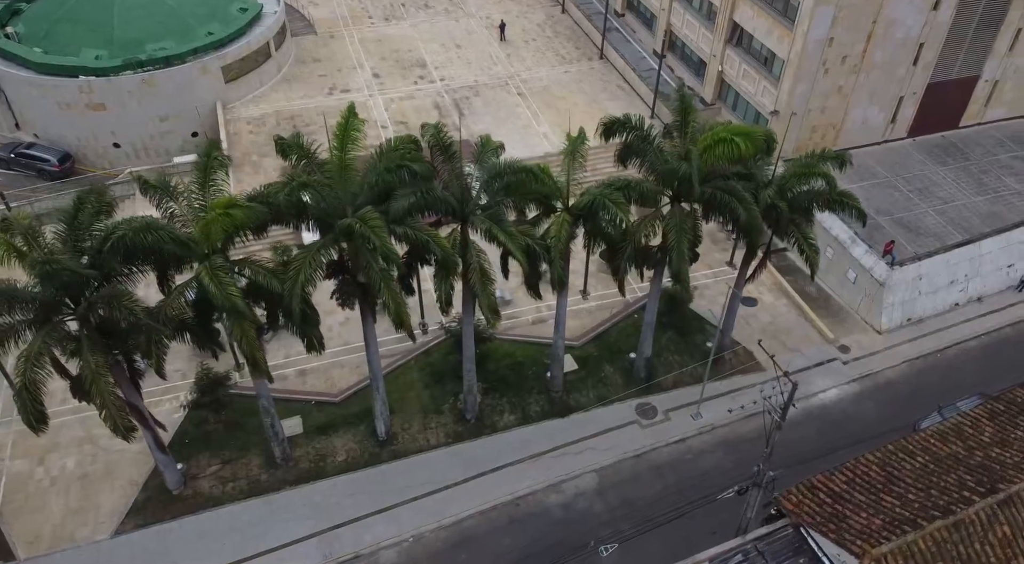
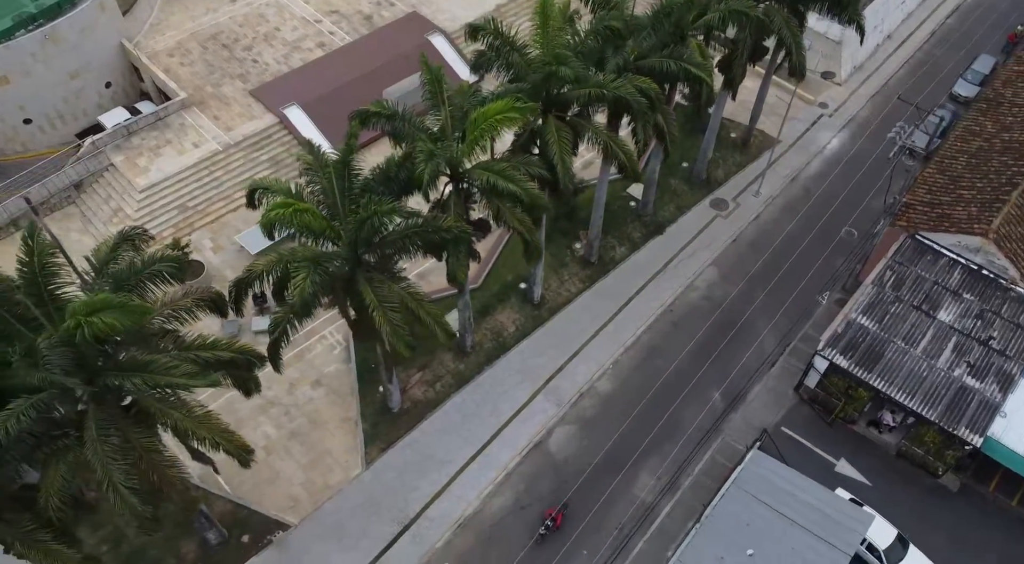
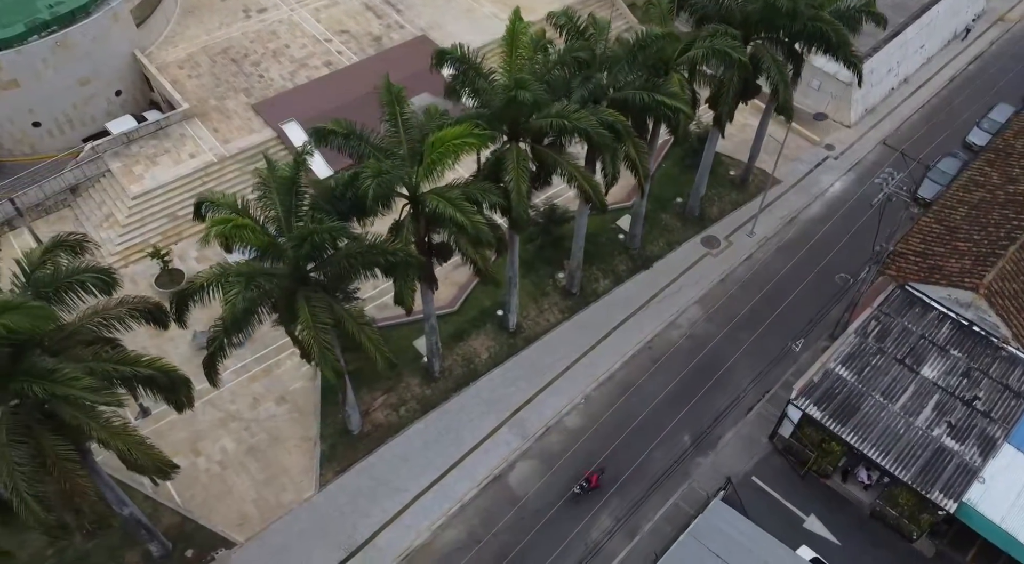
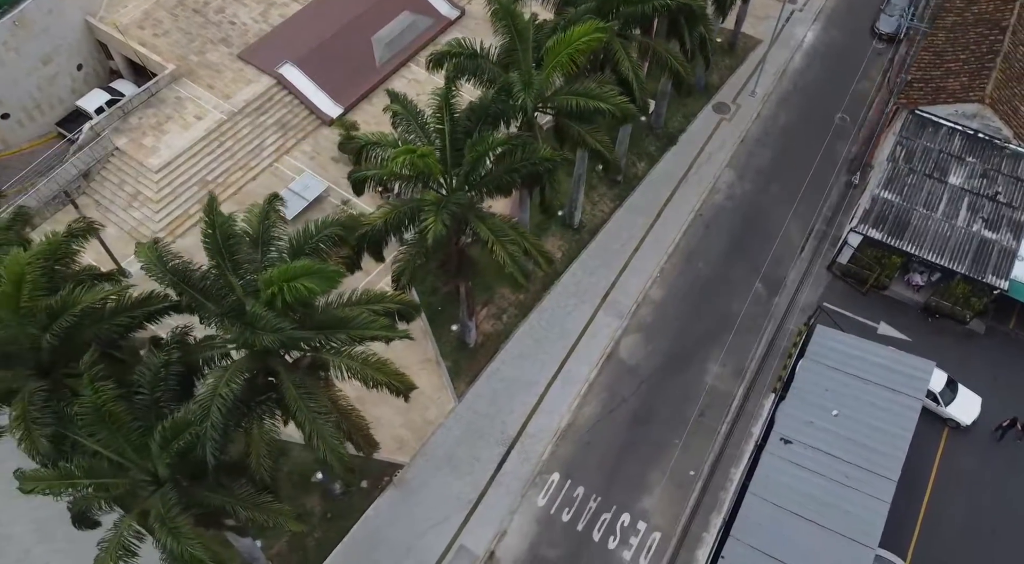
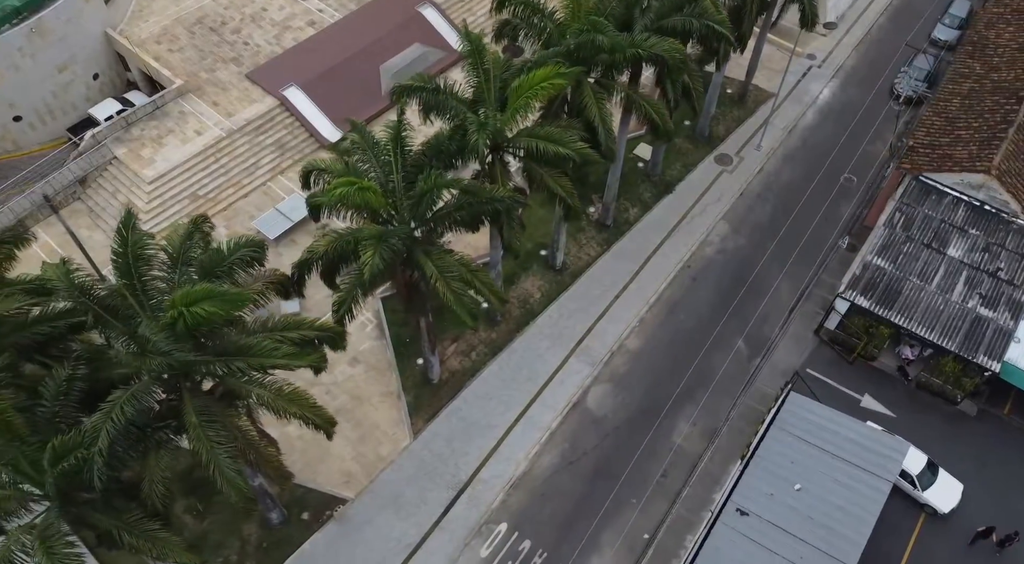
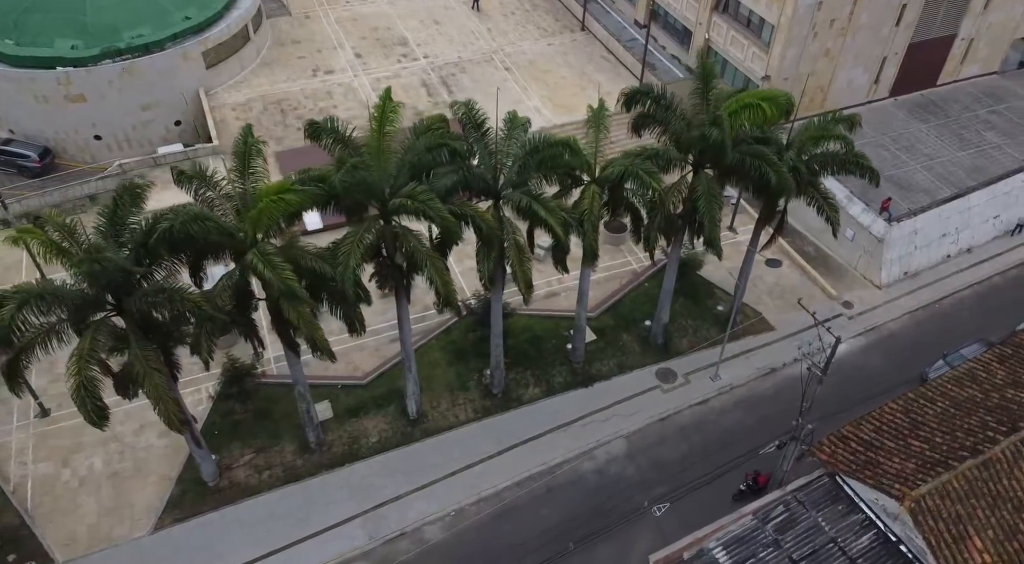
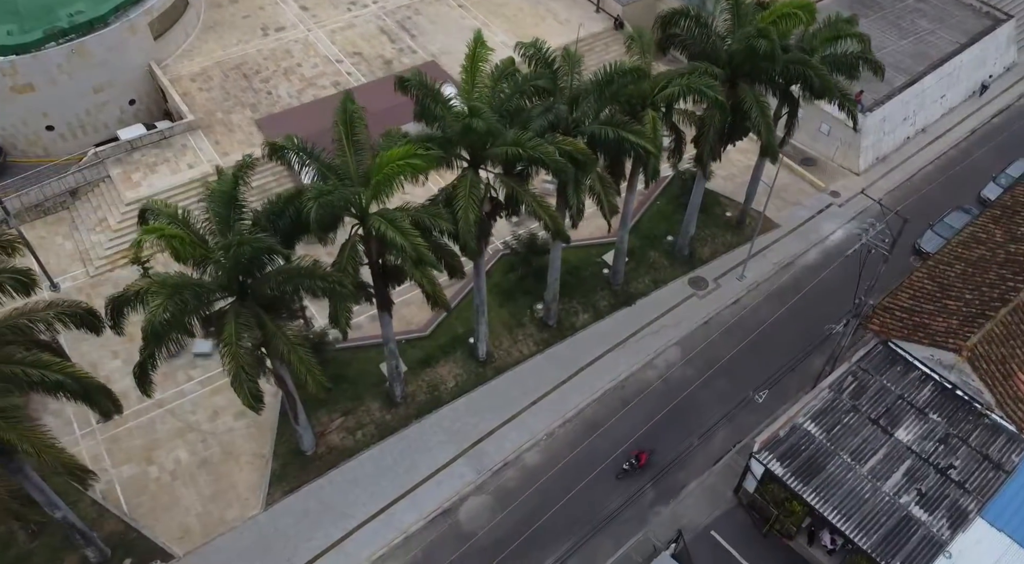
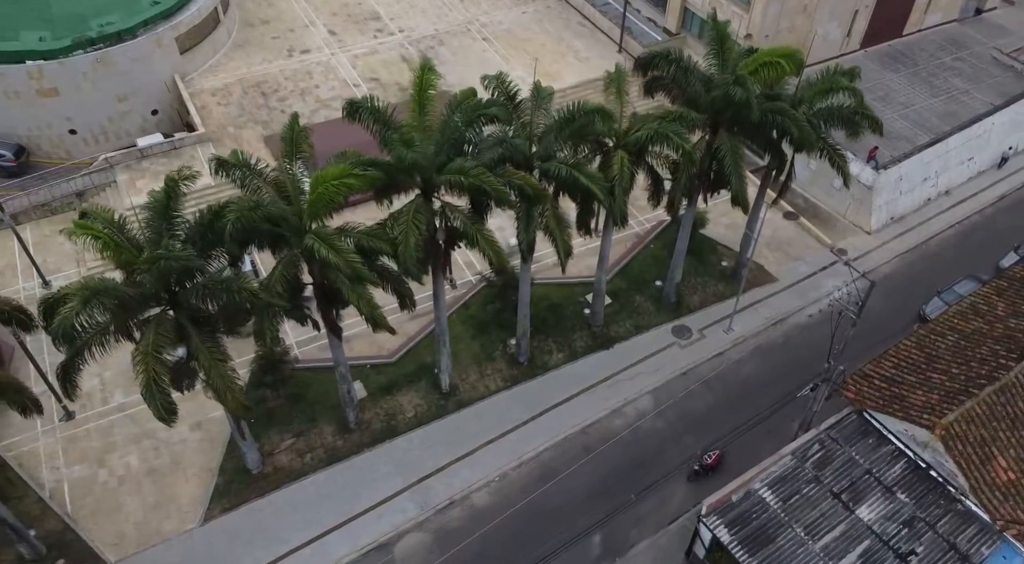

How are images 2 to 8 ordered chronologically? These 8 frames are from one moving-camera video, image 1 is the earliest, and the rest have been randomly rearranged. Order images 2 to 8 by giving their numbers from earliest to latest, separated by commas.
6, 8, 7, 3, 2, 5, 4
